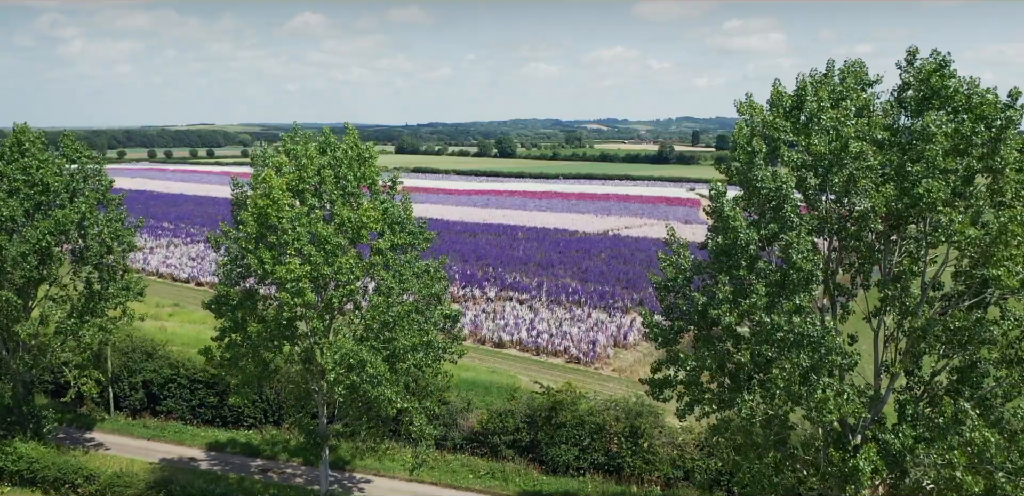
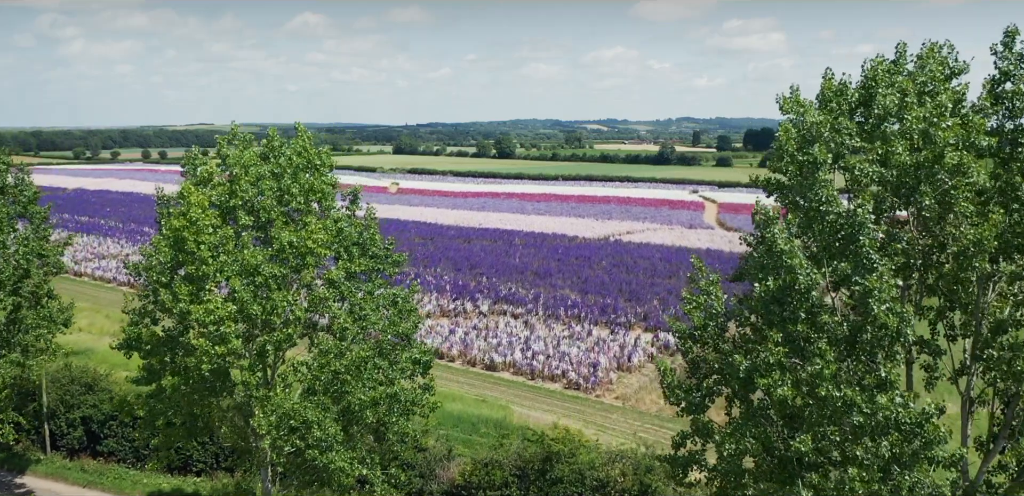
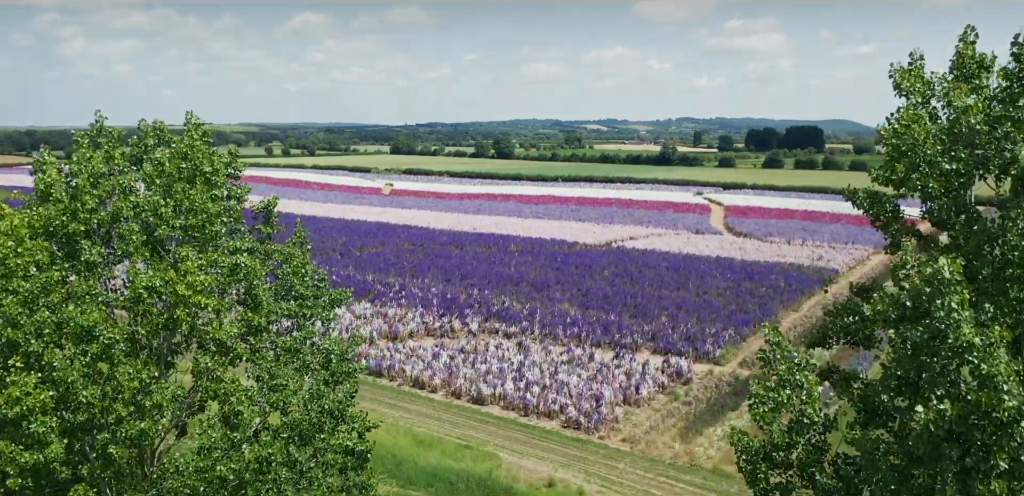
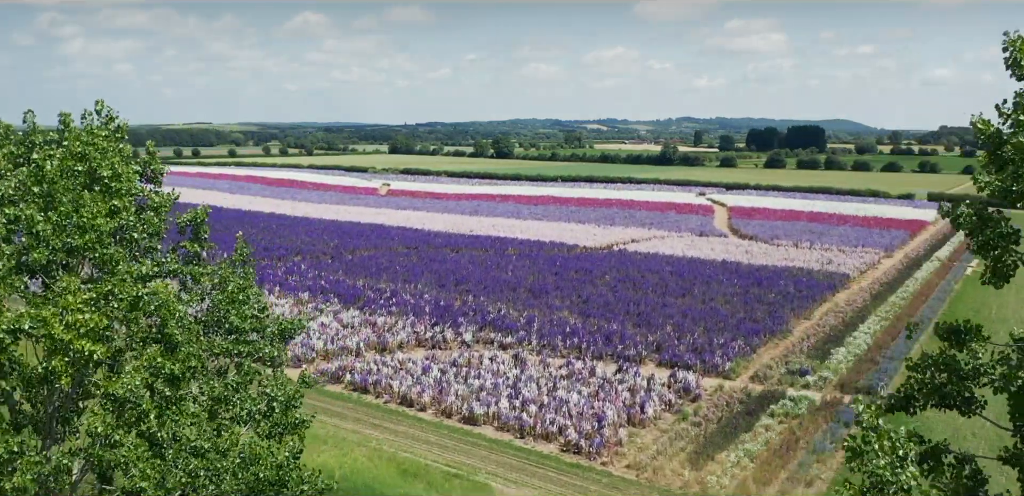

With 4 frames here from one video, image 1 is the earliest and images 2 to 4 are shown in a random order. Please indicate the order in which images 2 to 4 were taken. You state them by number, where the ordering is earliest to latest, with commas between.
2, 3, 4
